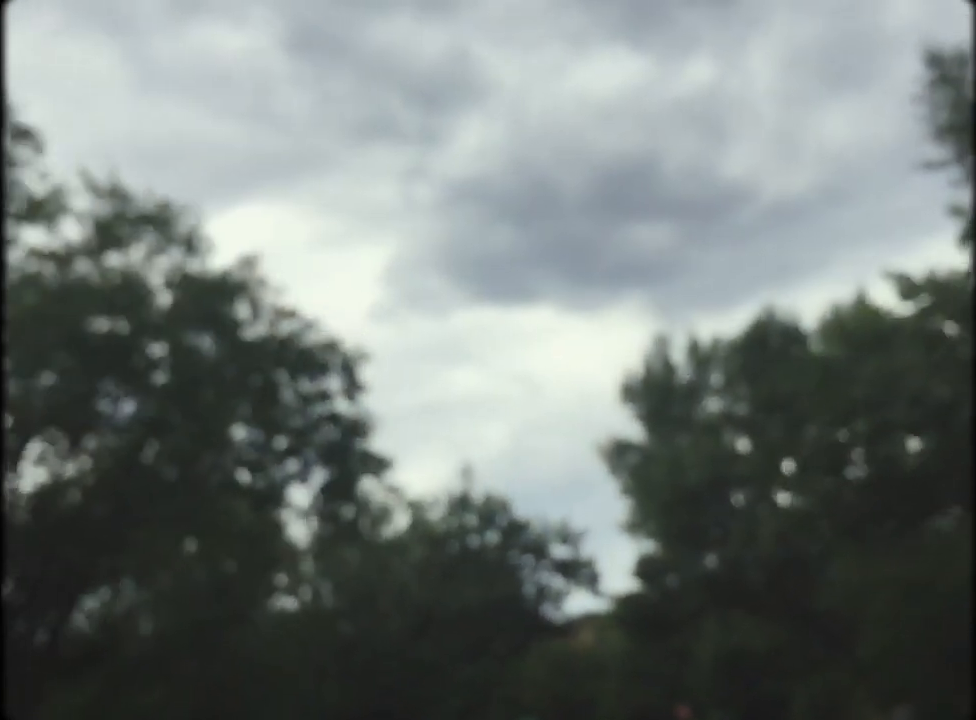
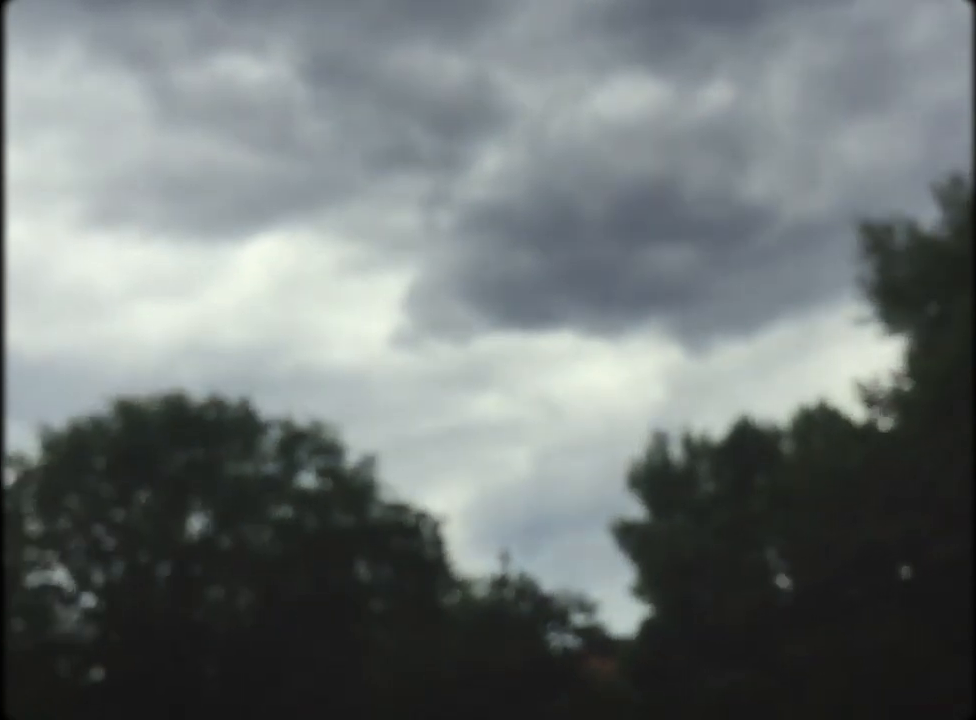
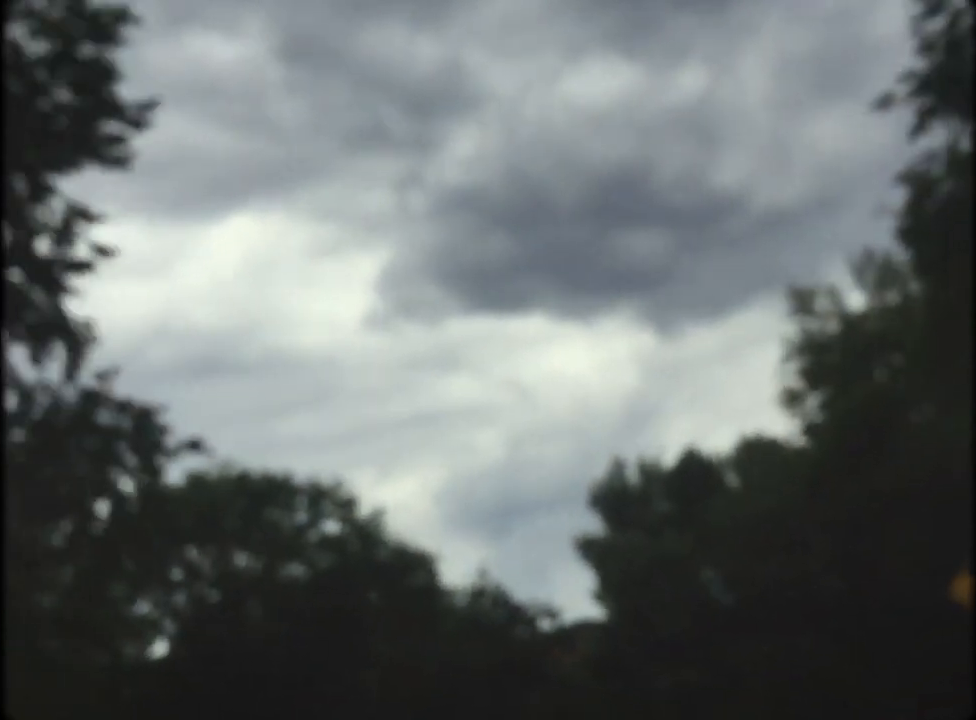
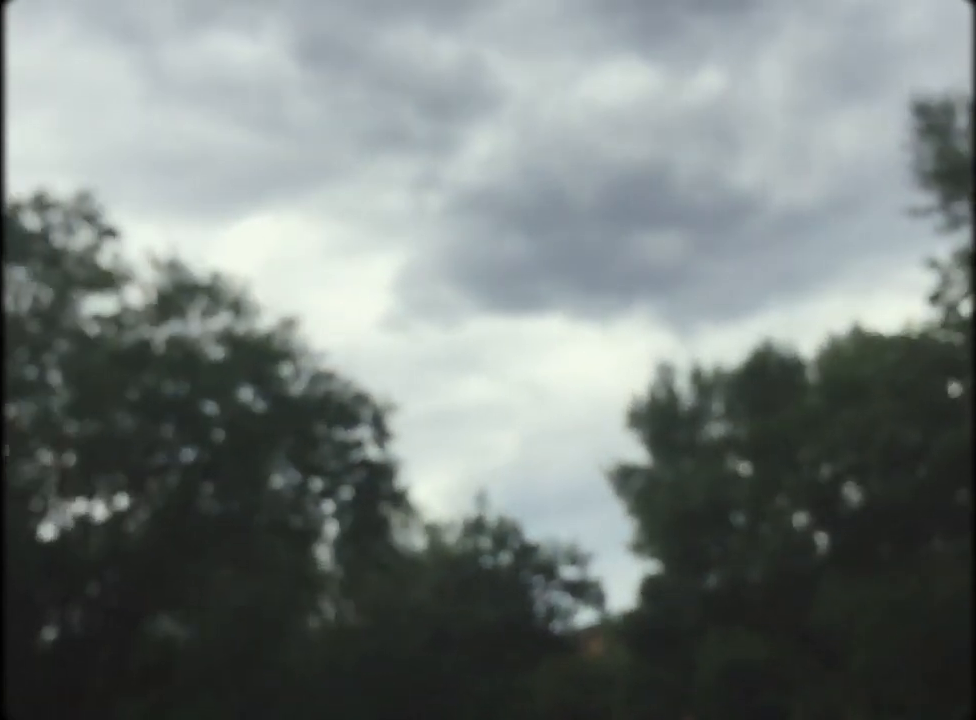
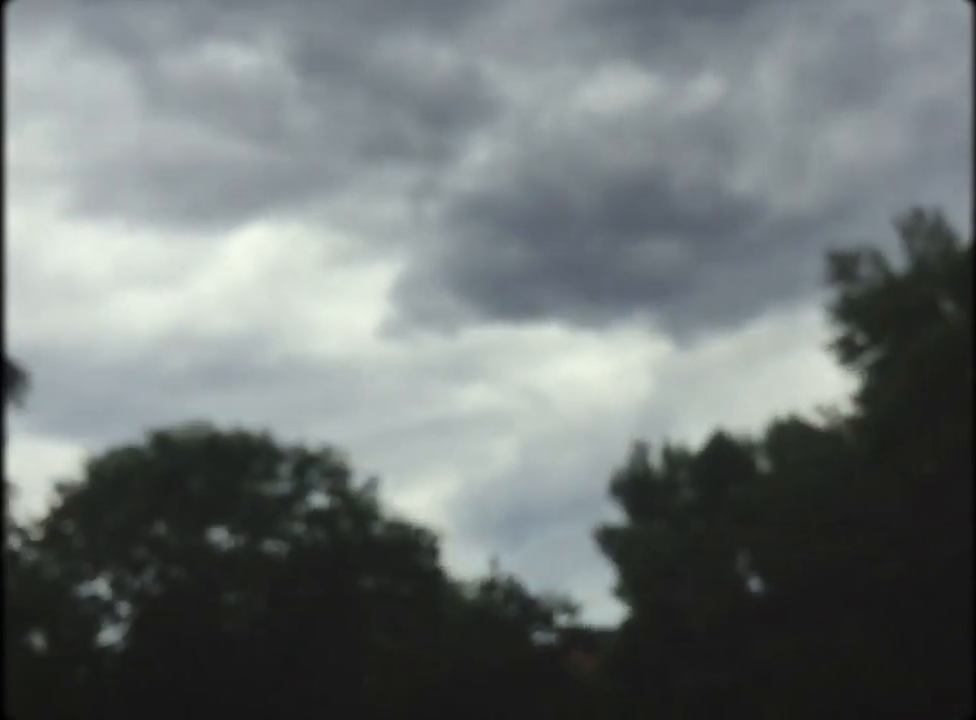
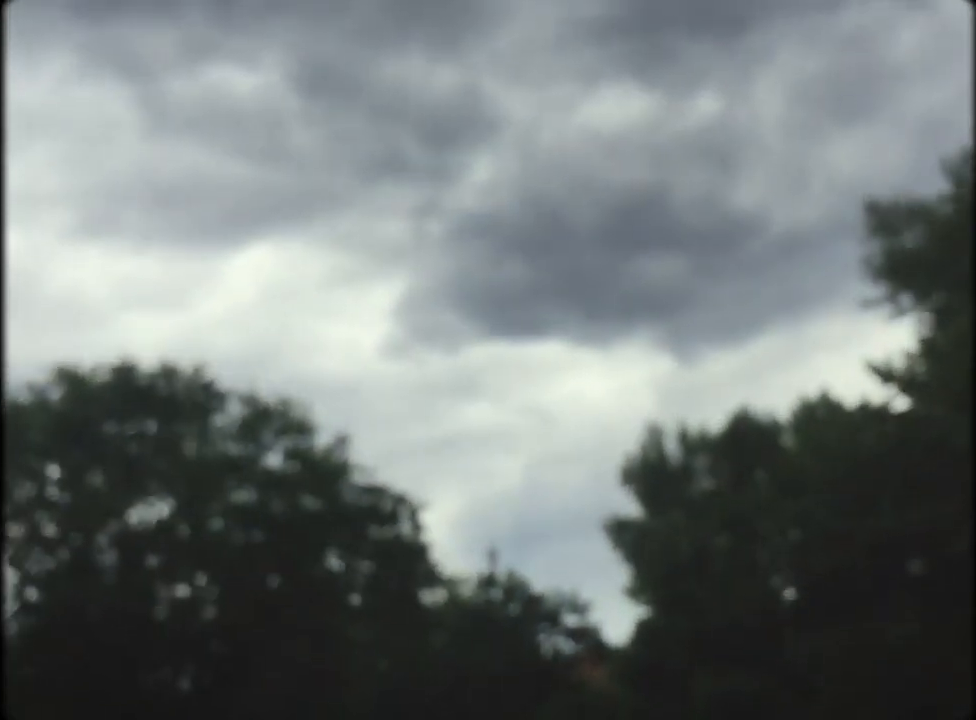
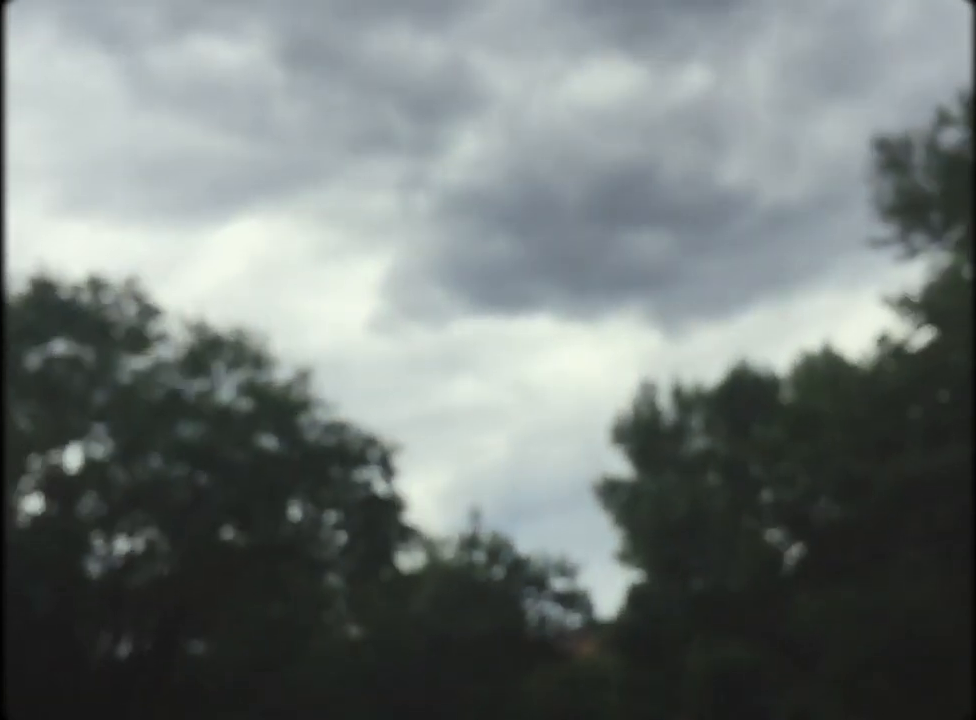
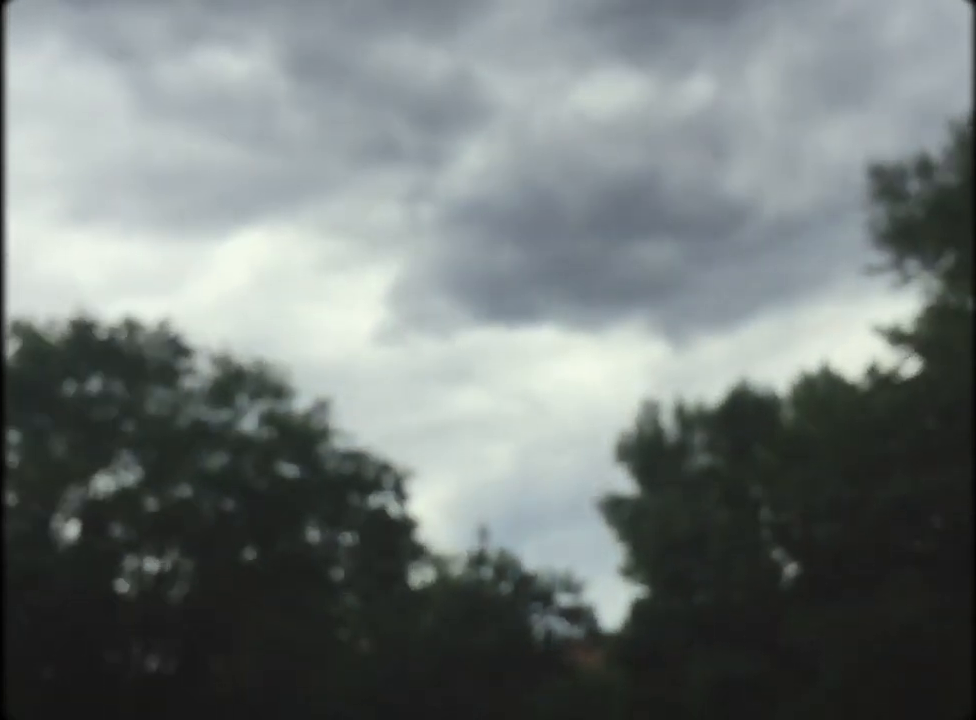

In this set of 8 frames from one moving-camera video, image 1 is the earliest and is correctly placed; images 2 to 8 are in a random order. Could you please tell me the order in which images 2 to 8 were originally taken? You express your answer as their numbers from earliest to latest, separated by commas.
4, 7, 8, 6, 2, 5, 3
